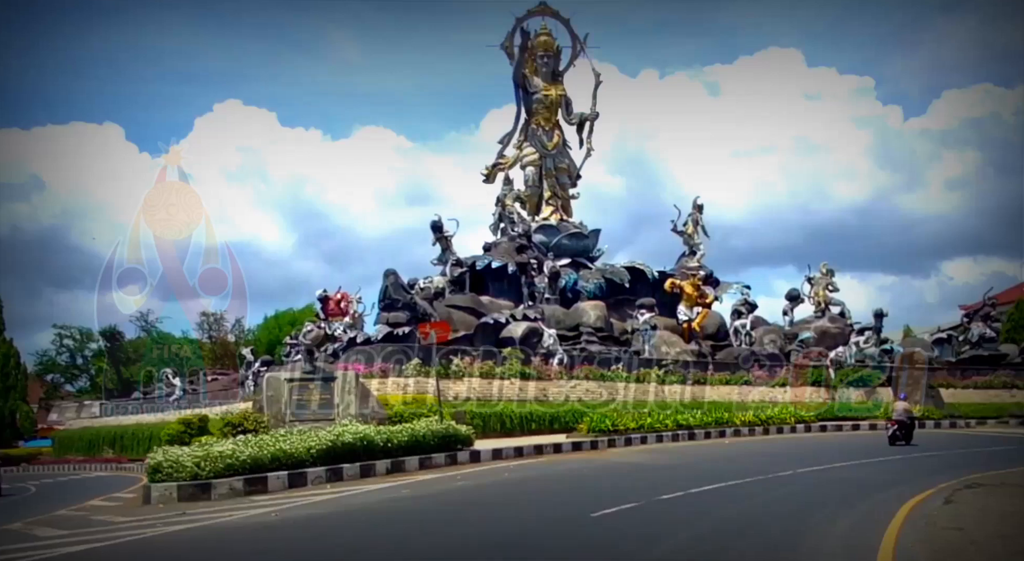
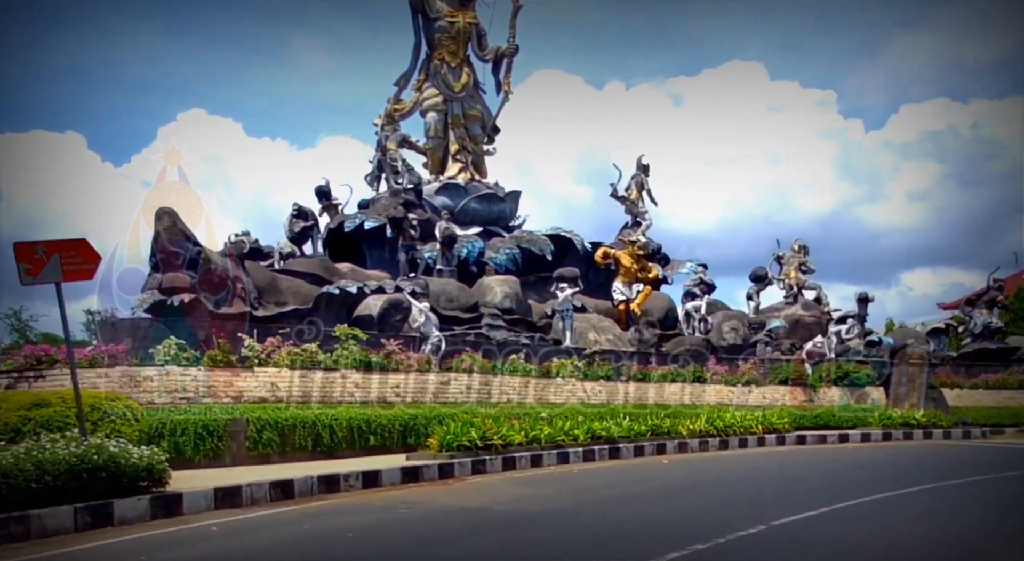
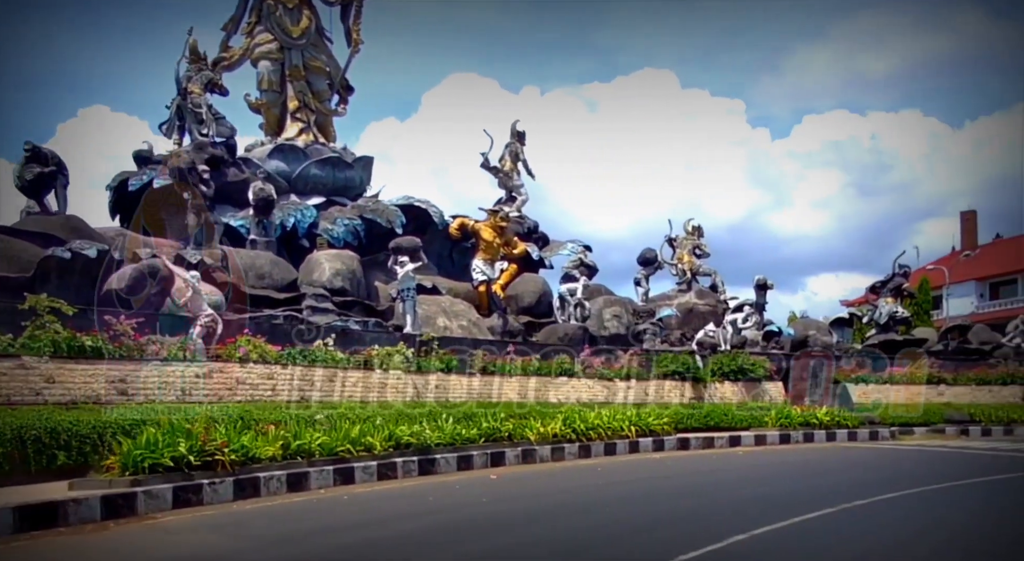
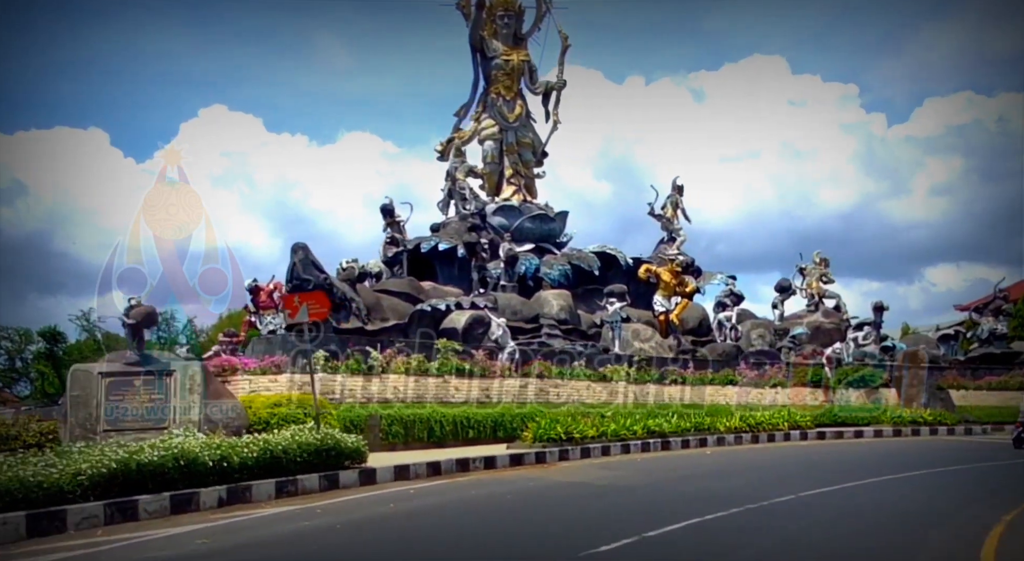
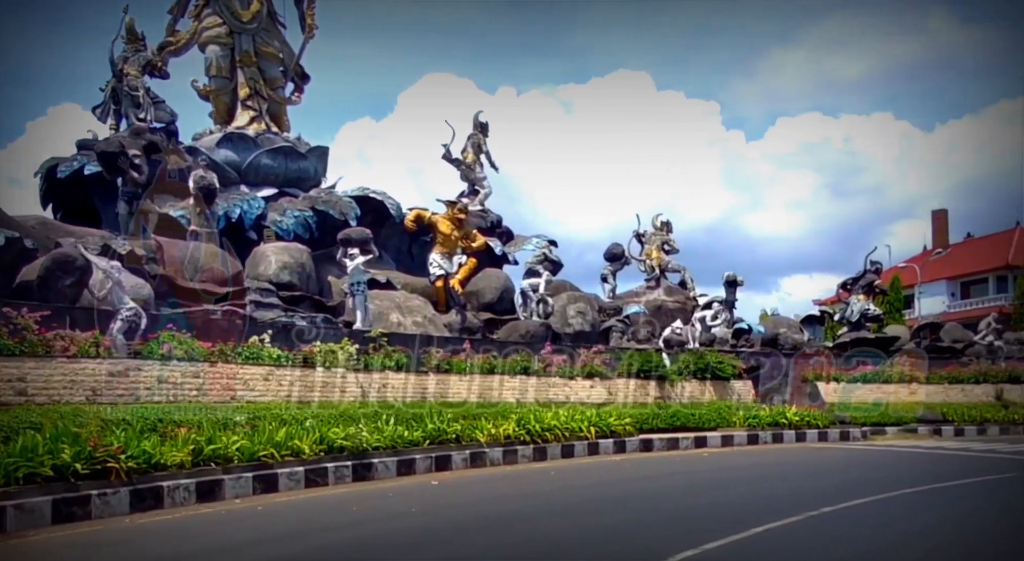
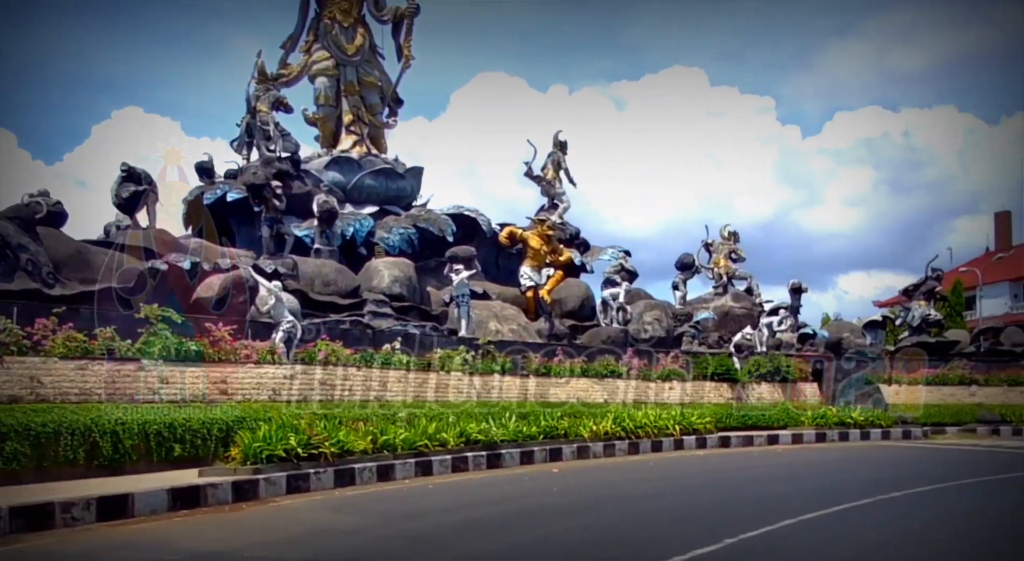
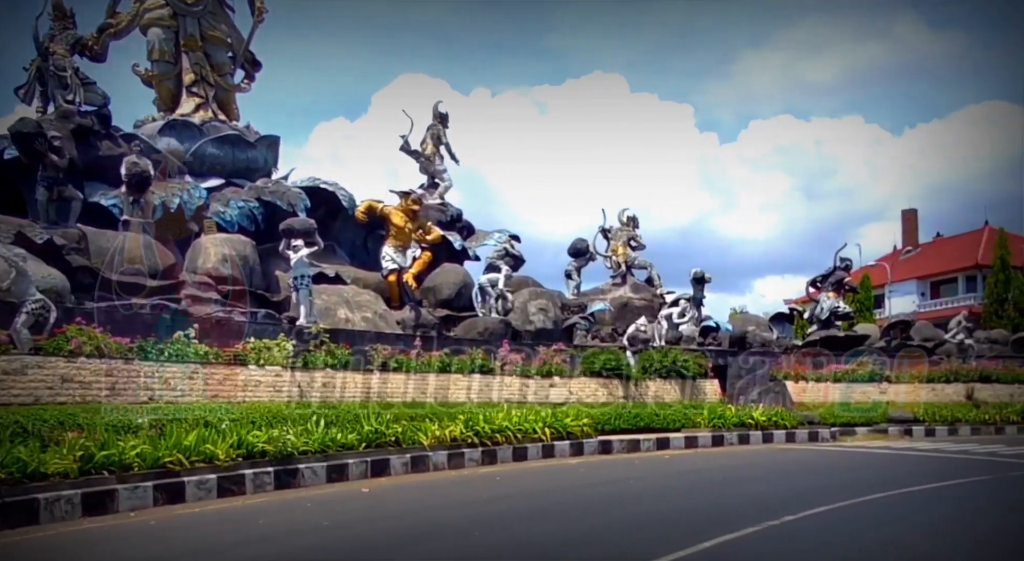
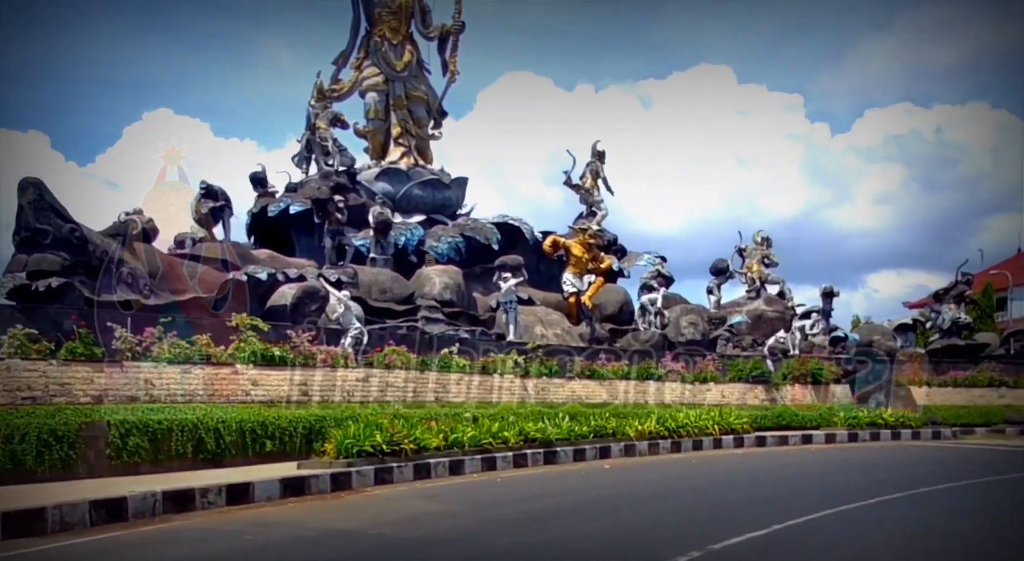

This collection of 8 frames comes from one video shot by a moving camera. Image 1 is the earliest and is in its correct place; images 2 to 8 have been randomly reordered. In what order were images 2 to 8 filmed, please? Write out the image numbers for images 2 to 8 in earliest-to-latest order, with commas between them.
4, 2, 8, 6, 3, 5, 7
